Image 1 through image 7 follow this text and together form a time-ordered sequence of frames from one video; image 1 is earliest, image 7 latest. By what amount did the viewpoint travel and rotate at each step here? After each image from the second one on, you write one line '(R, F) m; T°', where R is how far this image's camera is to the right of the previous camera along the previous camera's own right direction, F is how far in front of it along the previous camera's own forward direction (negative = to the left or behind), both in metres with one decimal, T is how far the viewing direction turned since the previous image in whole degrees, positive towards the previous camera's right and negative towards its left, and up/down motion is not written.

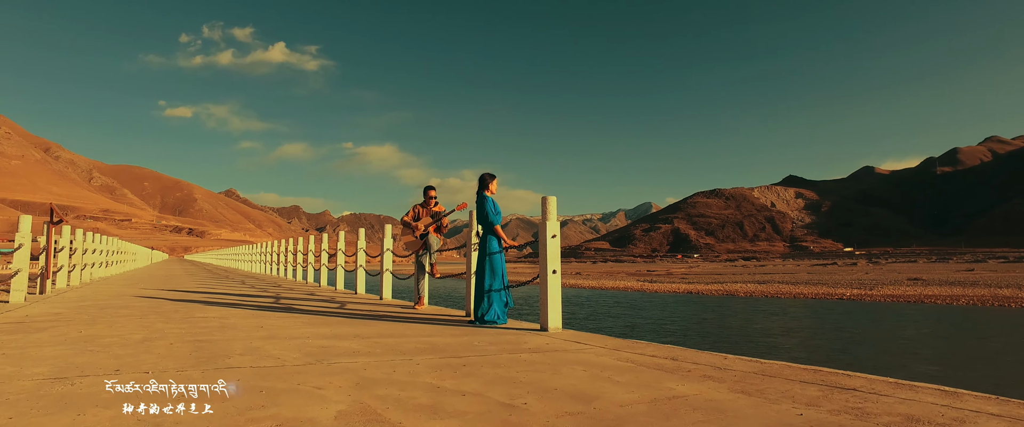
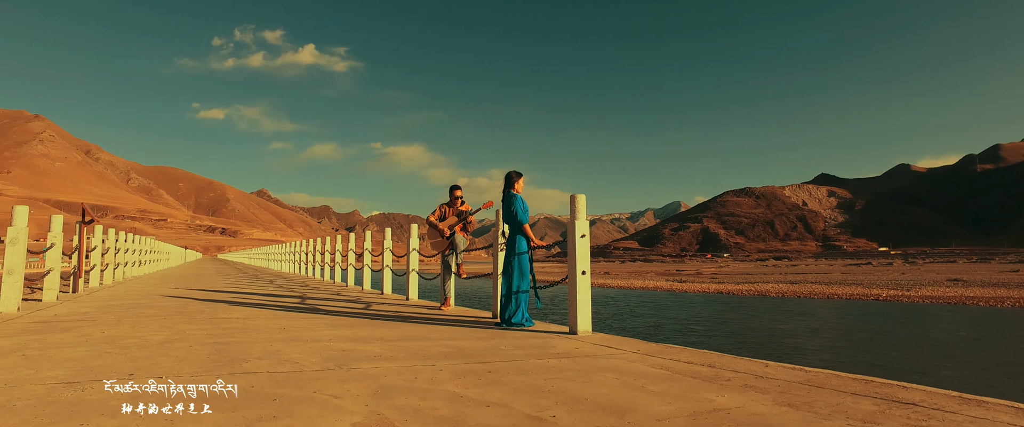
(0.0, +0.2) m; -3°
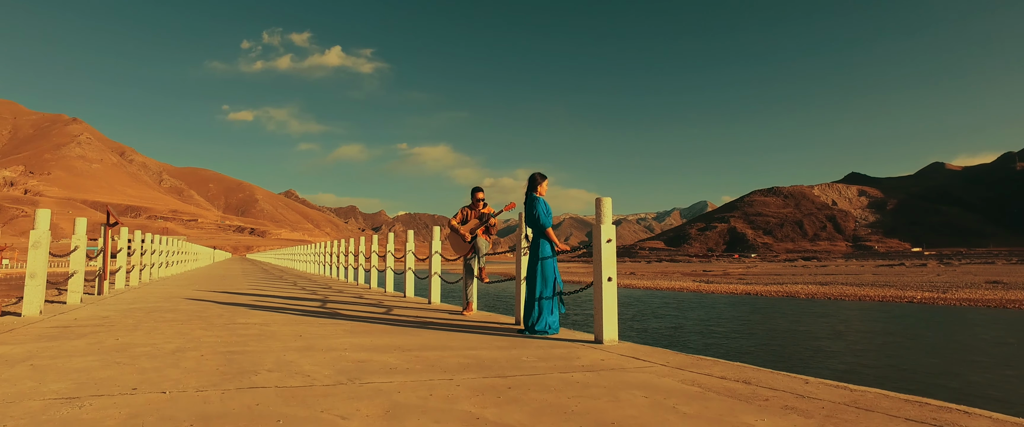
(0.0, +0.3) m; -3°
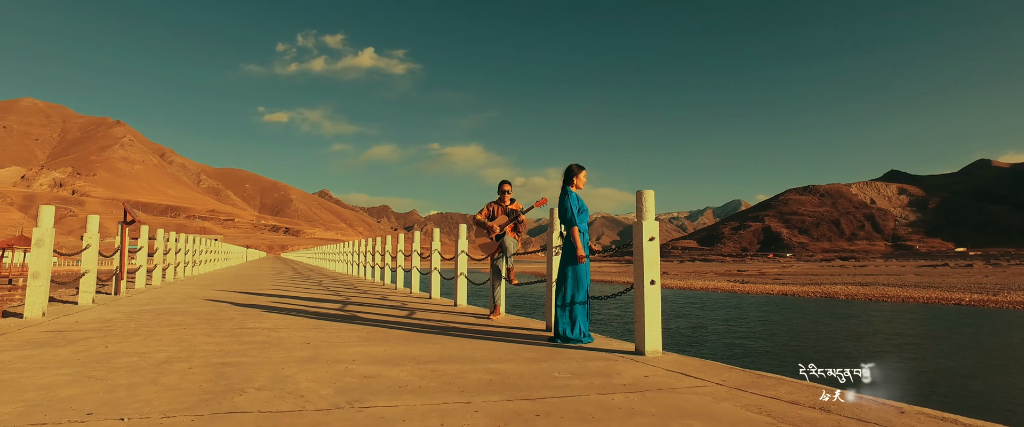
(0.0, +0.7) m; -3°
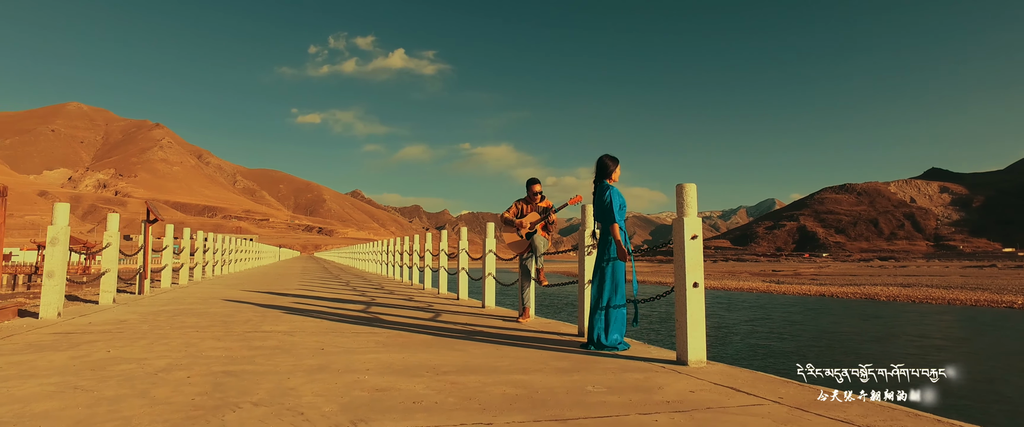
(0.0, +0.5) m; -3°
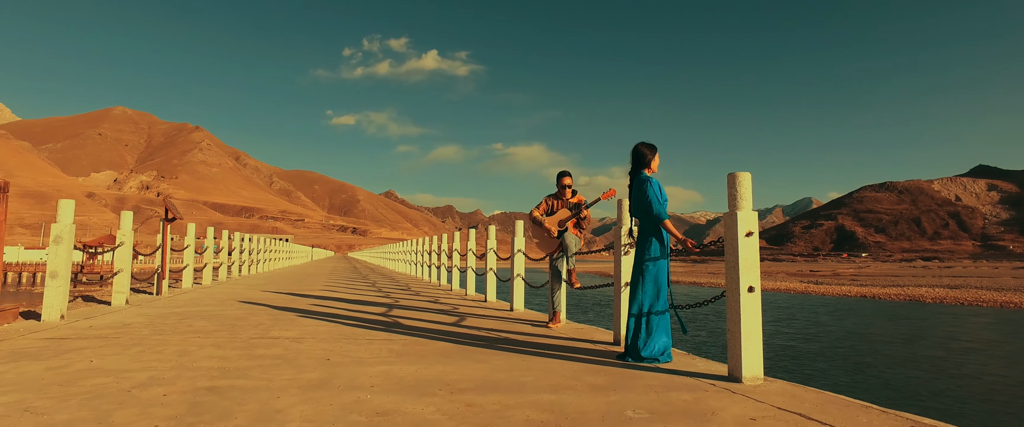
(0.0, +0.6) m; -3°
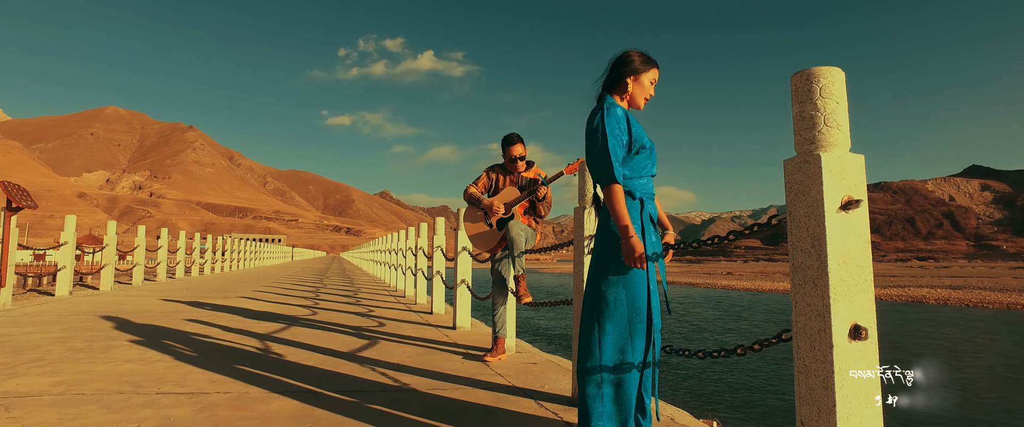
(+0.8, +2.3) m; -1°
